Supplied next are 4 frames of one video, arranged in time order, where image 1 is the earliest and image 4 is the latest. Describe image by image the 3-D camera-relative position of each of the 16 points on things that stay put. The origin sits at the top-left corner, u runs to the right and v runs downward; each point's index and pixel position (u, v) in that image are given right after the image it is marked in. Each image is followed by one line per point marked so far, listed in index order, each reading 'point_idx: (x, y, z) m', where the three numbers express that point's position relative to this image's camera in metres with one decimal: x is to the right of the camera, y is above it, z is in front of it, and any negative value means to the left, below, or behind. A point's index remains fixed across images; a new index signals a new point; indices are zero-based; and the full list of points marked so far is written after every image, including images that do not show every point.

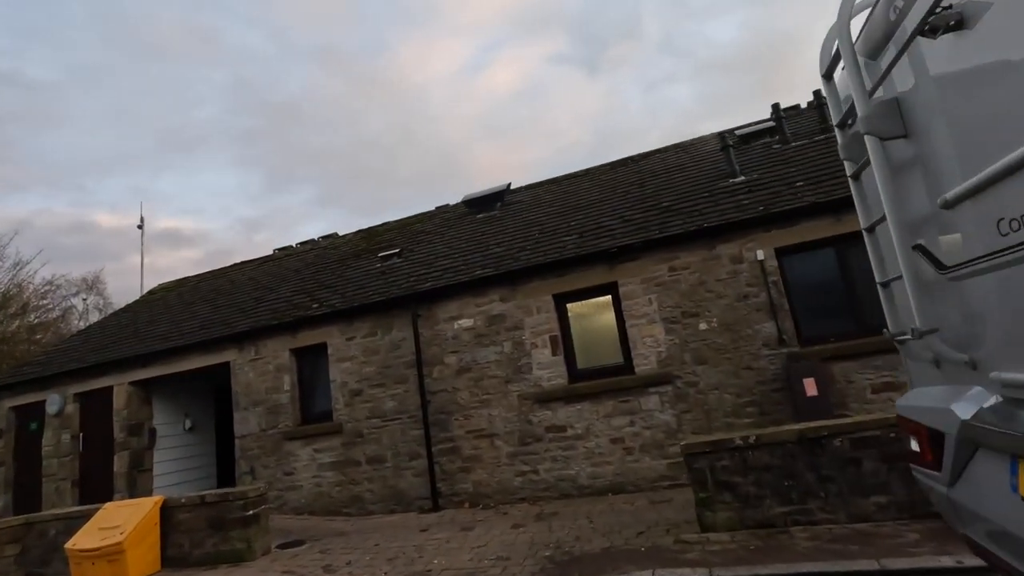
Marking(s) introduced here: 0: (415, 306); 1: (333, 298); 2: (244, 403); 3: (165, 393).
0: (-1.5, -0.3, +8.3) m
1: (-3.2, -0.2, +9.5) m
2: (-4.5, -2.0, +9.1) m
3: (-7.0, -2.1, +10.7) m
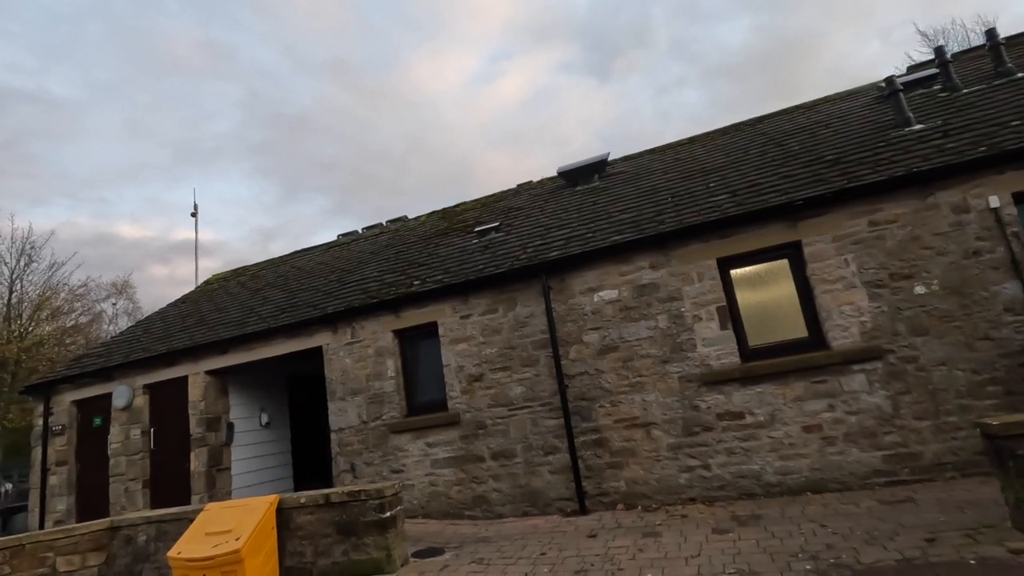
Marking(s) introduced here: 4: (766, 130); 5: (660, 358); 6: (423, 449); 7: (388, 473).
0: (+0.4, +0.1, +7.2) m
1: (-1.2, +0.2, +8.4) m
2: (-2.6, -1.6, +8.1) m
3: (-4.9, -1.8, +9.7) m
4: (+4.6, +2.9, +9.7) m
5: (+1.8, -0.9, +6.5) m
6: (-1.2, -2.2, +7.5) m
7: (-1.8, -2.6, +7.6) m
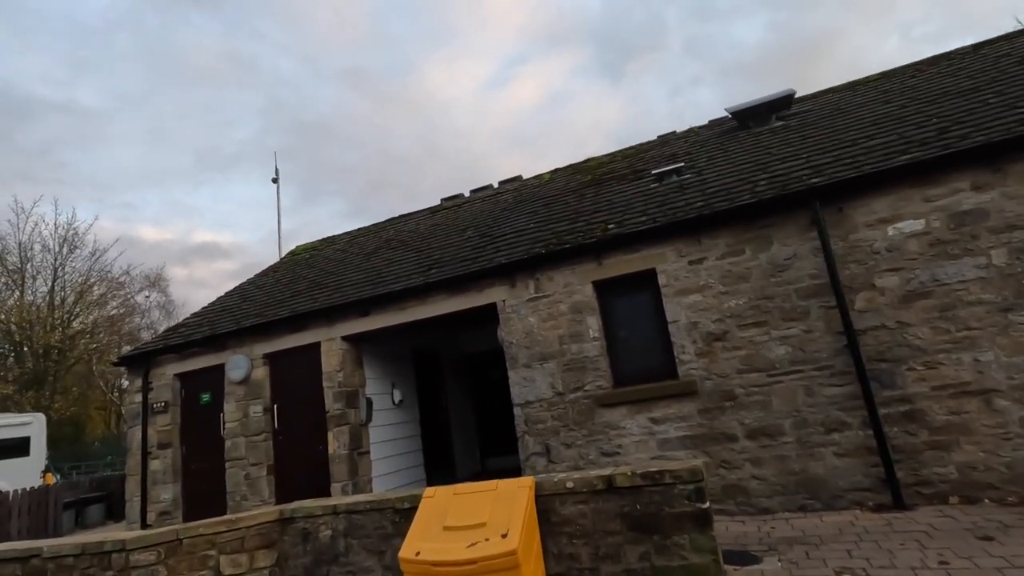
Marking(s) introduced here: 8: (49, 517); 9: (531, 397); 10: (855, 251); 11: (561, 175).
0: (+3.2, +0.8, +5.7) m
1: (+1.6, +0.9, +6.9) m
2: (+0.2, -0.9, +6.6) m
3: (-2.2, -1.1, +8.3) m
4: (+7.4, +3.6, +8.1) m
5: (+4.5, -0.2, +5.0) m
6: (+1.5, -1.5, +6.0) m
7: (+1.0, -1.9, +6.1) m
8: (-9.4, -4.7, +10.9) m
9: (+0.2, -1.3, +6.5) m
10: (+3.5, +0.4, +5.5) m
11: (+1.0, +2.3, +11.0) m
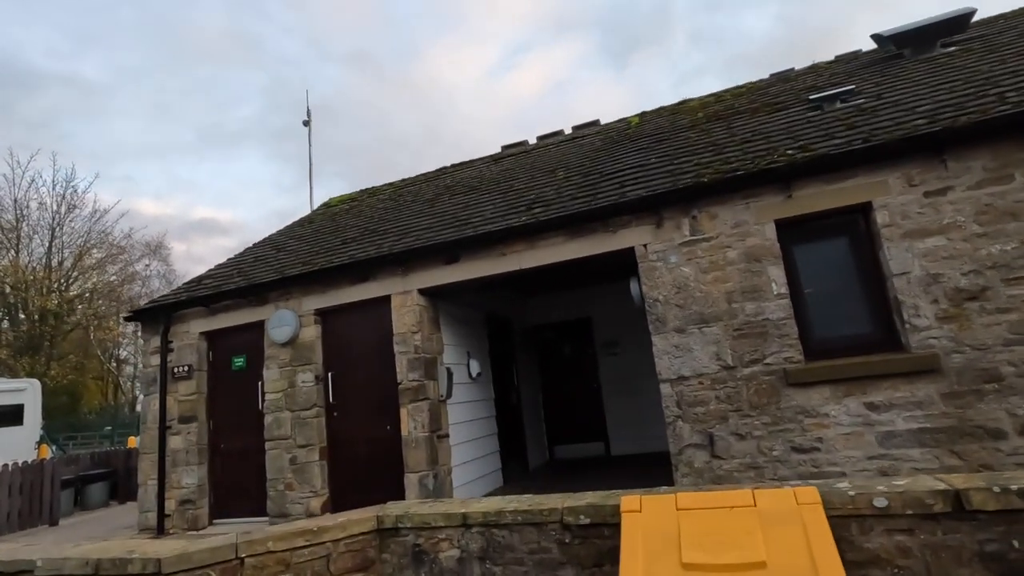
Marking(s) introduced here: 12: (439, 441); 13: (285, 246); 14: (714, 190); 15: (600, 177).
0: (+4.6, +1.3, +4.0) m
1: (+3.0, +1.5, +5.3) m
2: (+1.6, -0.3, +5.0) m
3: (-0.8, -0.4, +6.7) m
4: (+8.9, +3.9, +6.4) m
5: (+5.9, +0.2, +3.4) m
6: (+2.8, -1.0, +4.4) m
7: (+2.3, -1.4, +4.5) m
8: (-8.2, -3.7, +9.4) m
9: (+1.6, -0.8, +4.9) m
10: (+4.9, +0.8, +3.8) m
11: (+2.5, +3.0, +9.3) m
12: (-0.8, -1.7, +6.0) m
13: (-3.7, +0.7, +8.7) m
14: (+1.9, +0.9, +5.0) m
15: (+1.1, +1.4, +6.6) m
